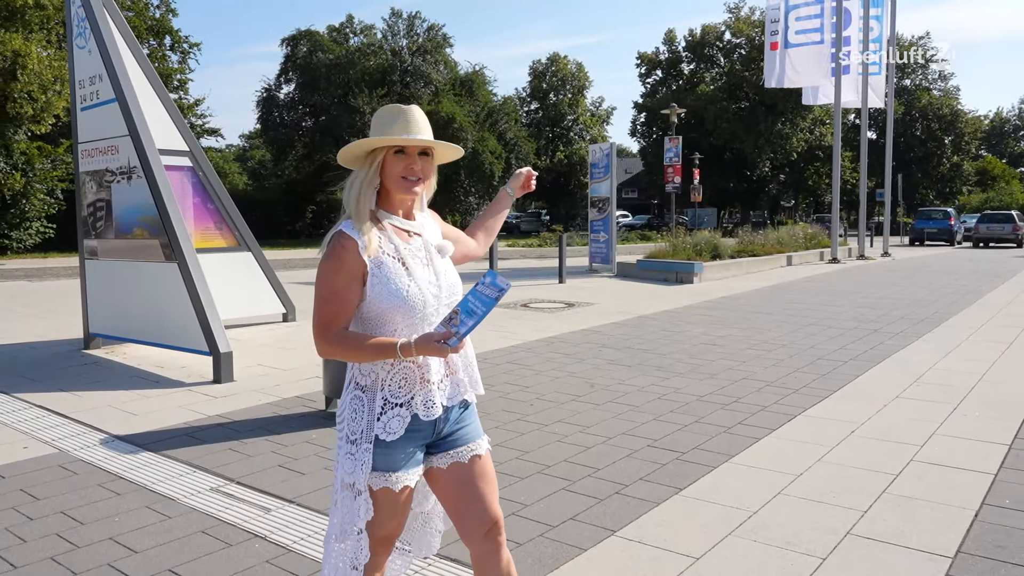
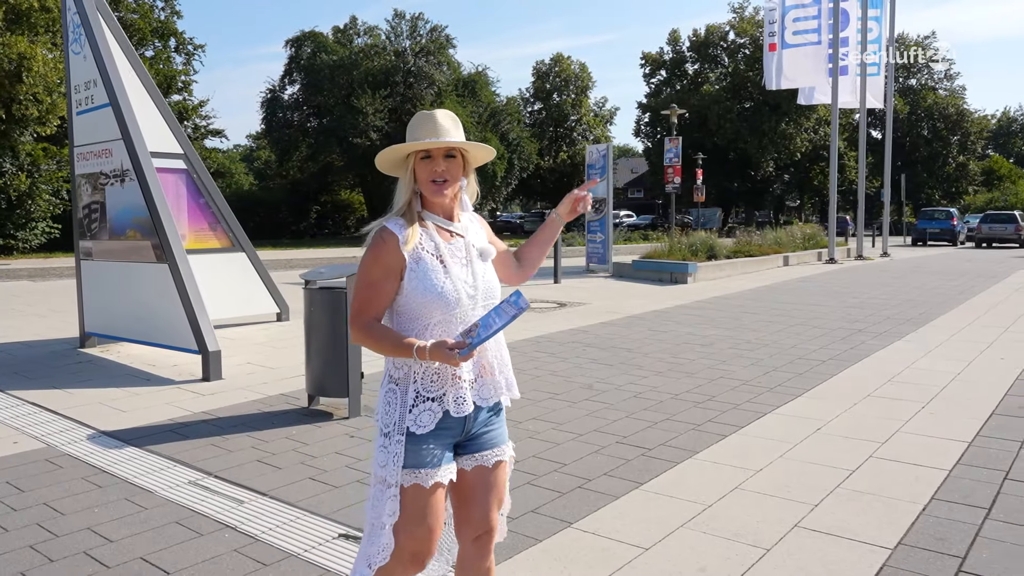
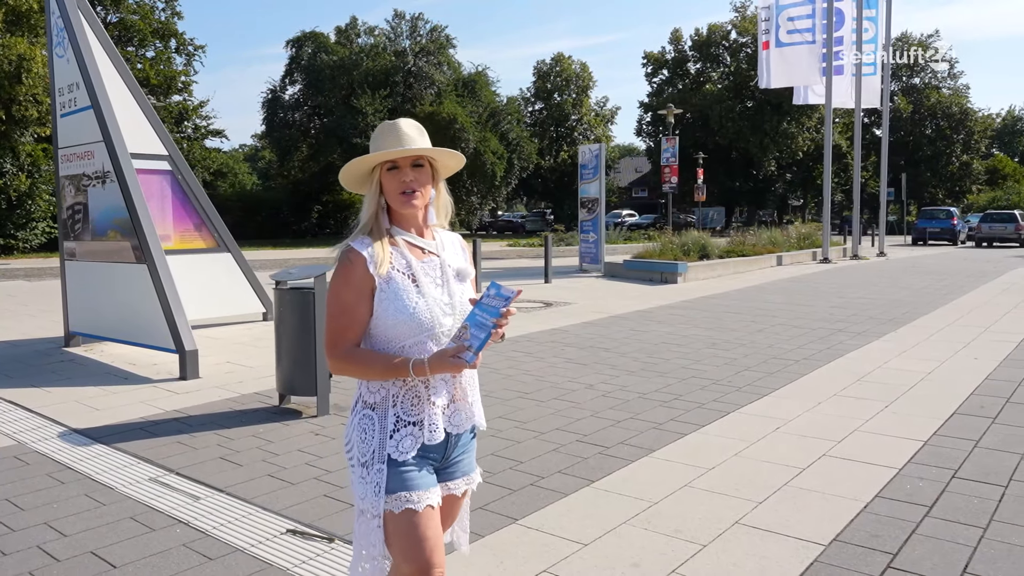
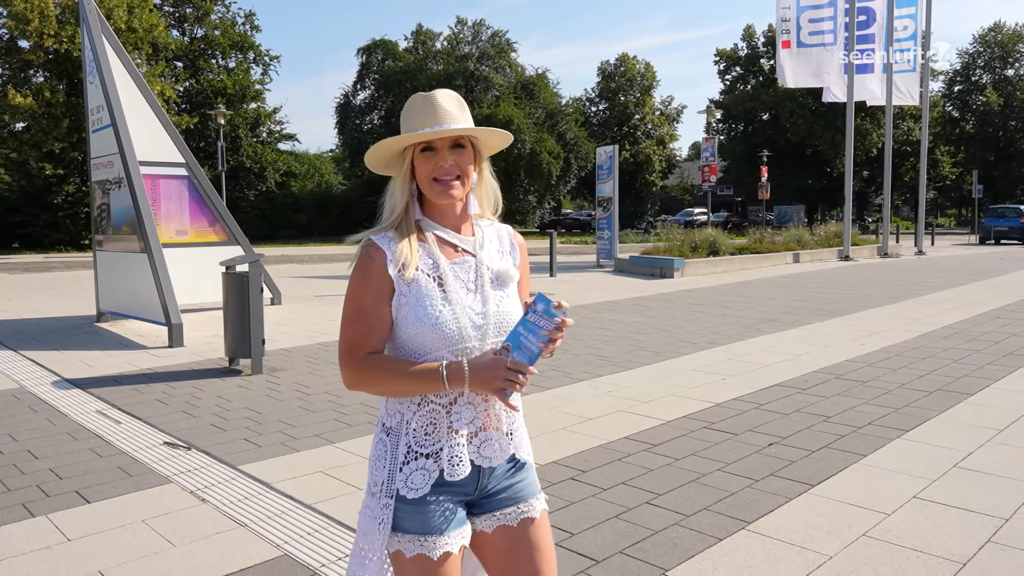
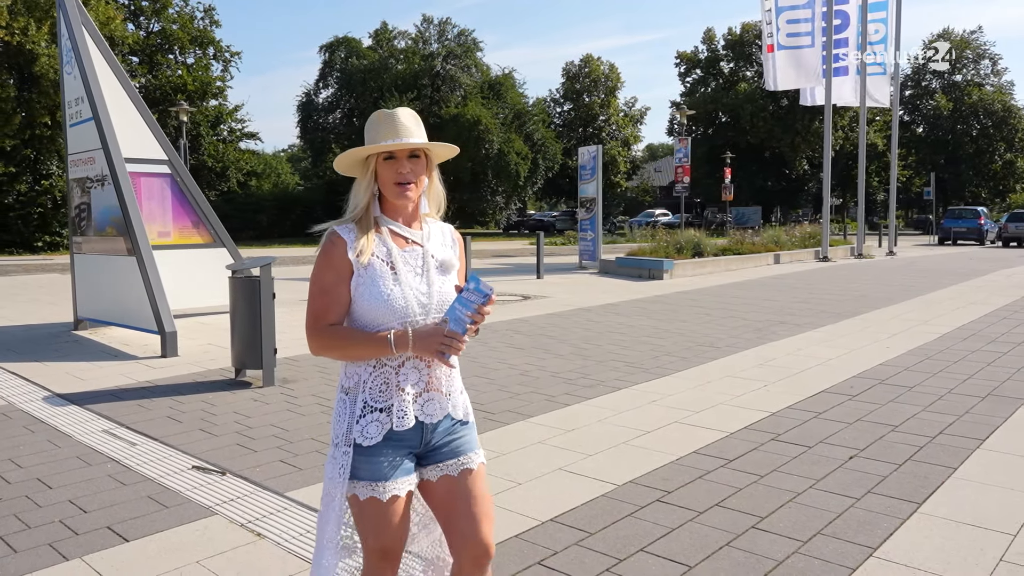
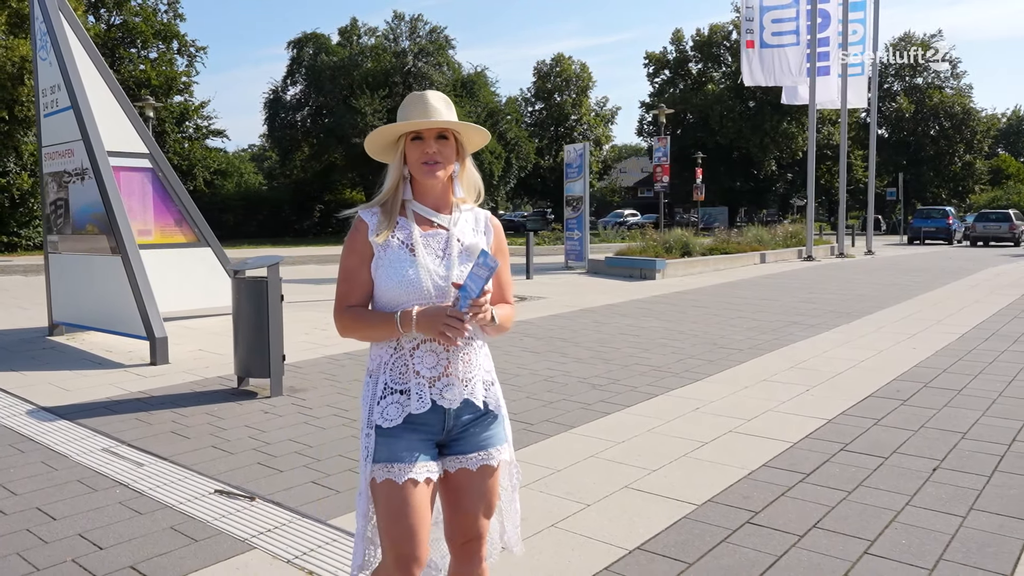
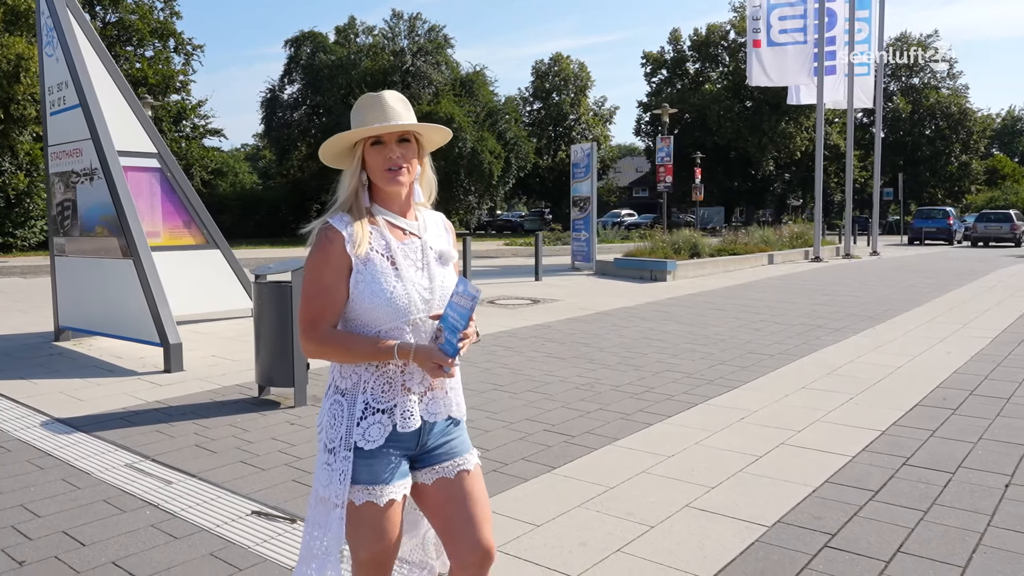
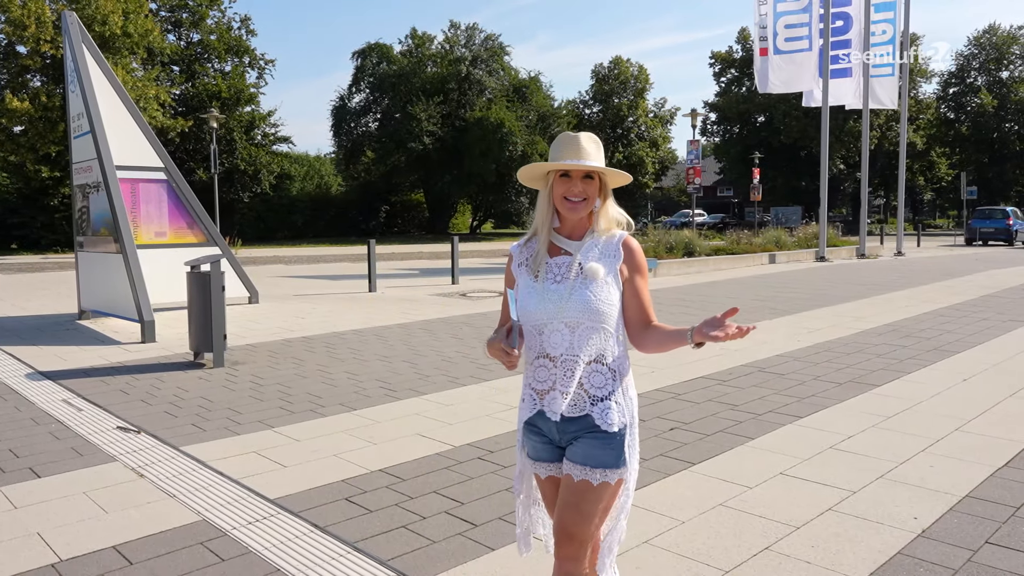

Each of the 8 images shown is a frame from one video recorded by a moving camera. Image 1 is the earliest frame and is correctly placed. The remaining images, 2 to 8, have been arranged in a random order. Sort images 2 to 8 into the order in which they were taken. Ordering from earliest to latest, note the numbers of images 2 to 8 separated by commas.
2, 3, 7, 6, 5, 4, 8
